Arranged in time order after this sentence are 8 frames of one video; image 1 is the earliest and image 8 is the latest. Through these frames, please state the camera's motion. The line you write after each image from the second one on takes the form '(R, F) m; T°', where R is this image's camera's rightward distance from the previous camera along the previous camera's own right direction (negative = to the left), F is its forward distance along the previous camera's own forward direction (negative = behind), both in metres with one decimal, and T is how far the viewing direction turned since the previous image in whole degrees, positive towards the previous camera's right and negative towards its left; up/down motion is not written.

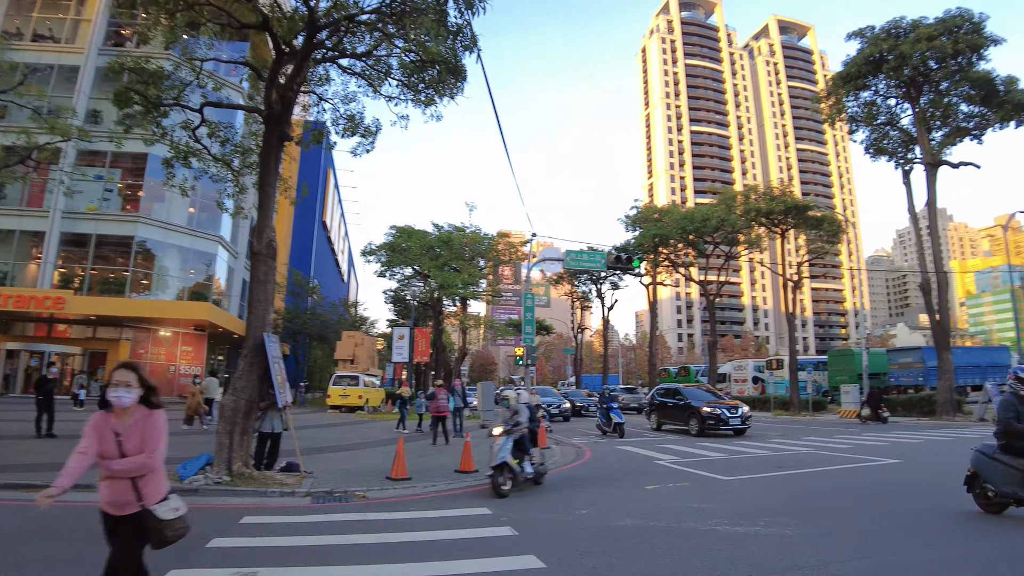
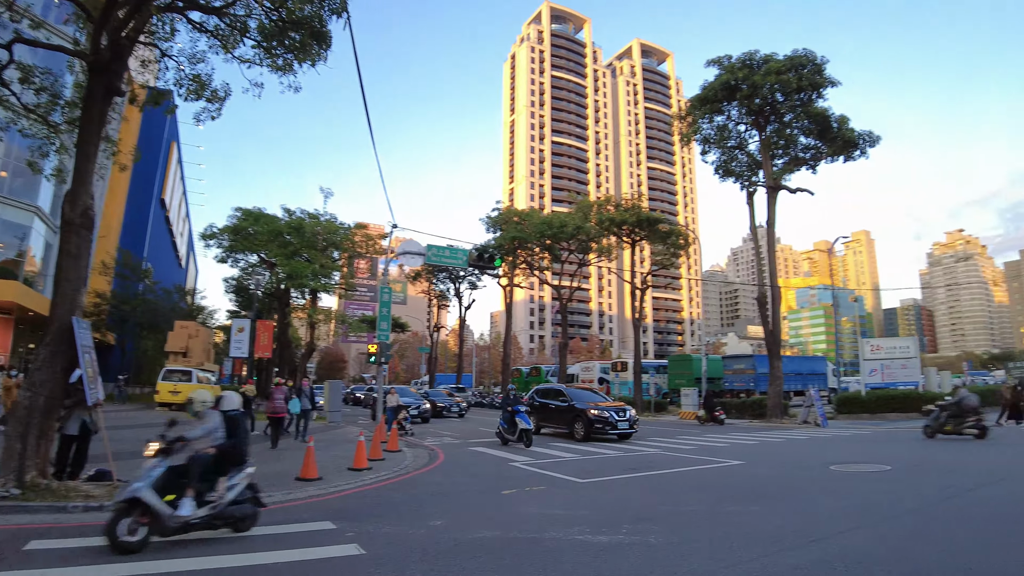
(-0.1, +0.6) m; +14°
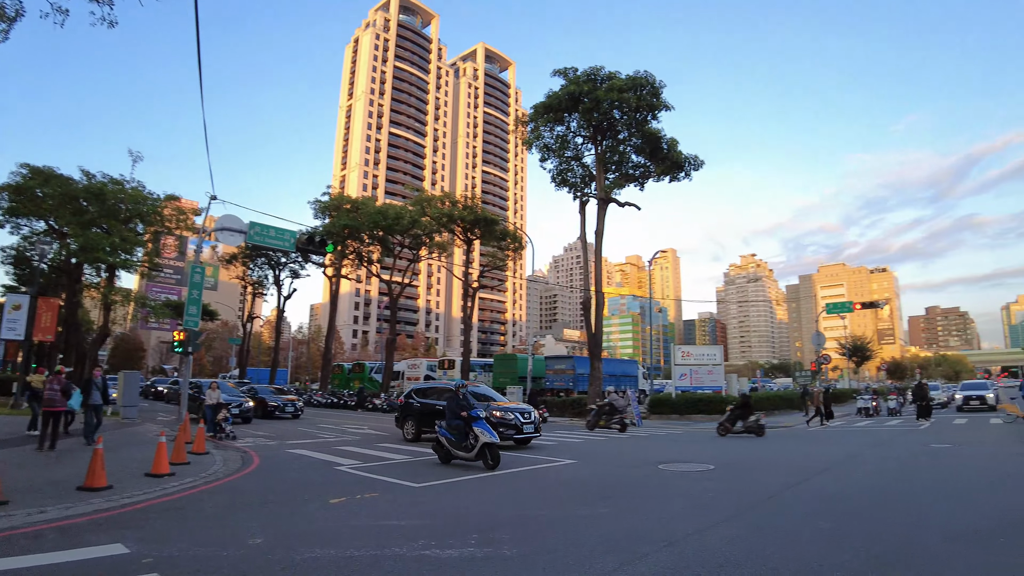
(-0.3, +0.5) m; +17°
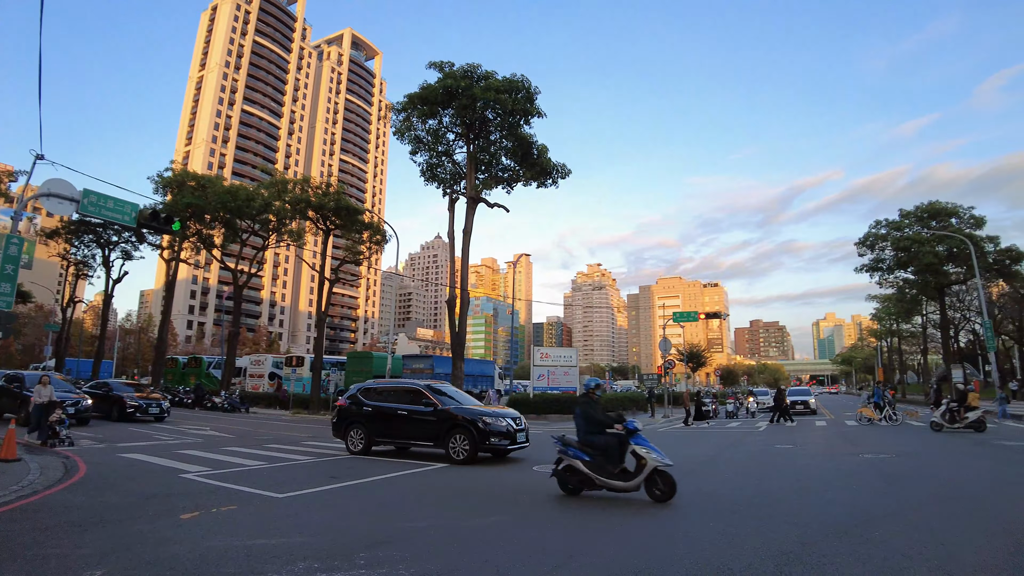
(-0.5, +0.3) m; +14°
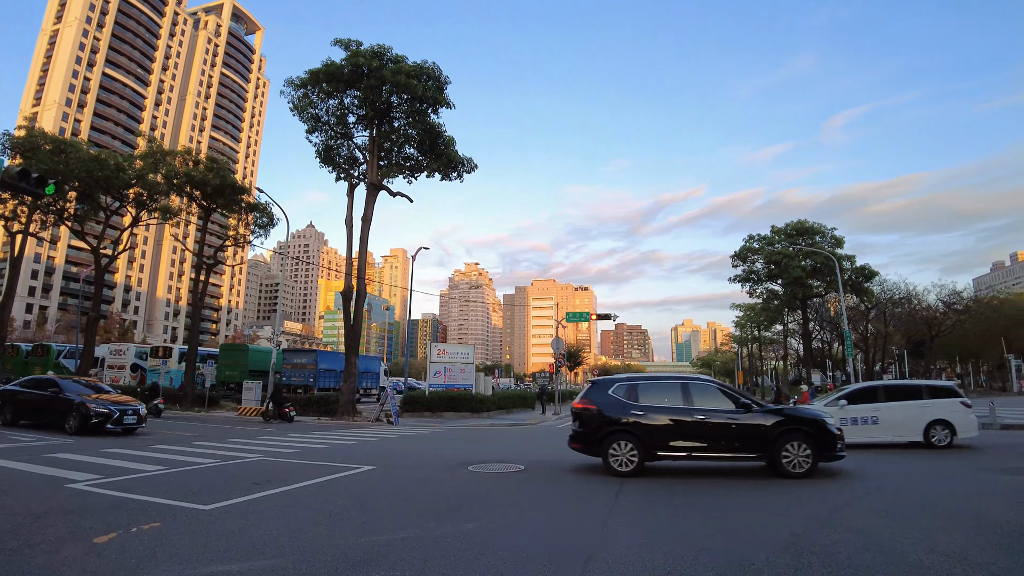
(-1.1, +0.5) m; +12°
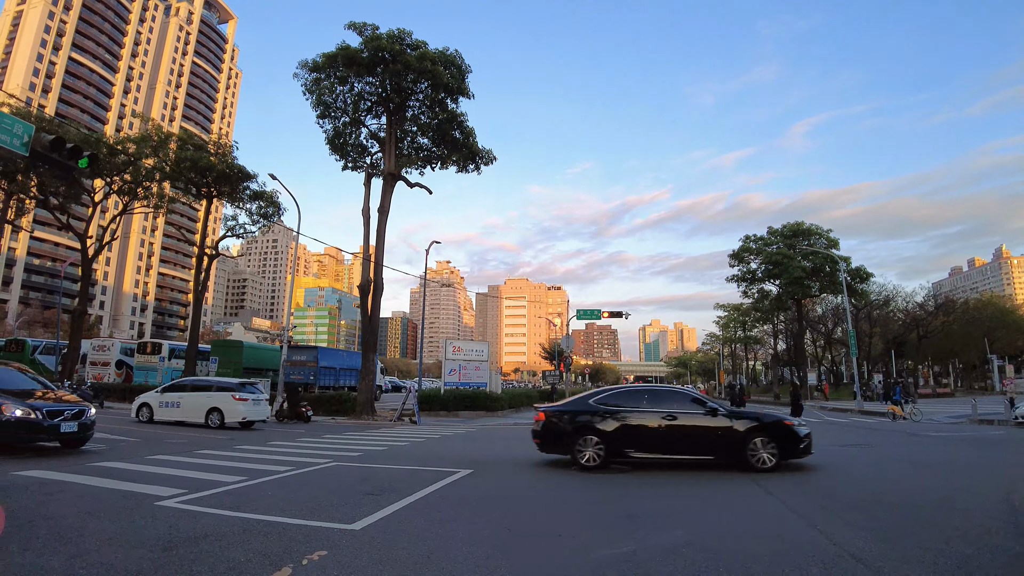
(-2.2, +0.9) m; +3°
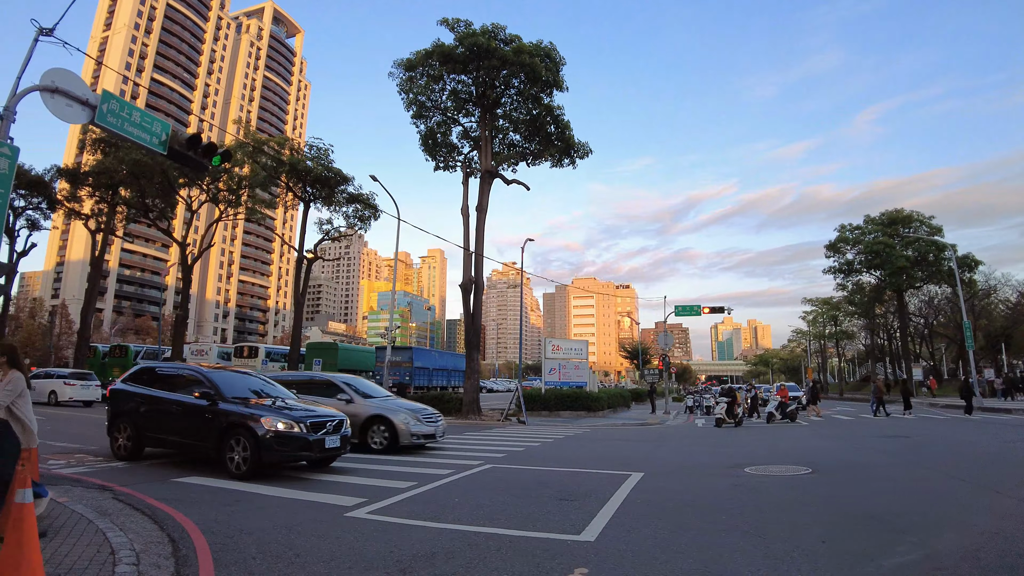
(-1.5, +0.6) m; -6°
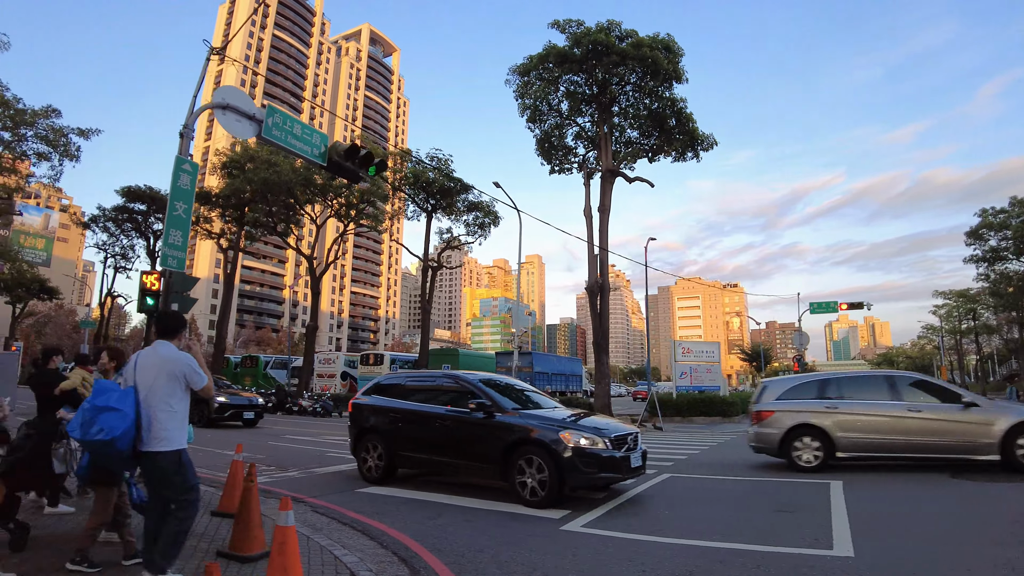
(-1.1, +0.2) m; -10°
